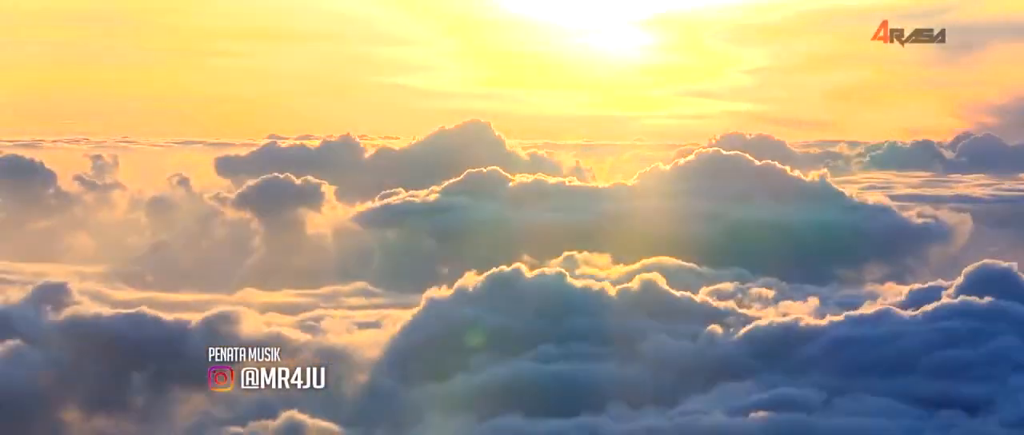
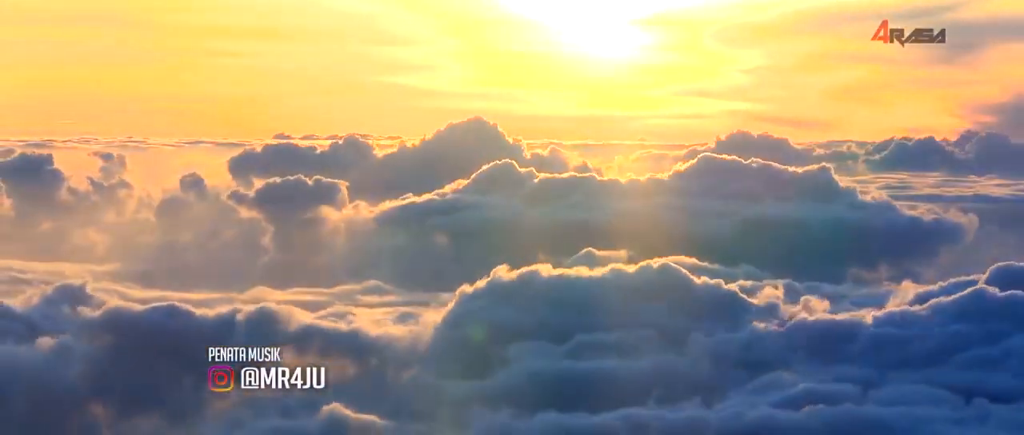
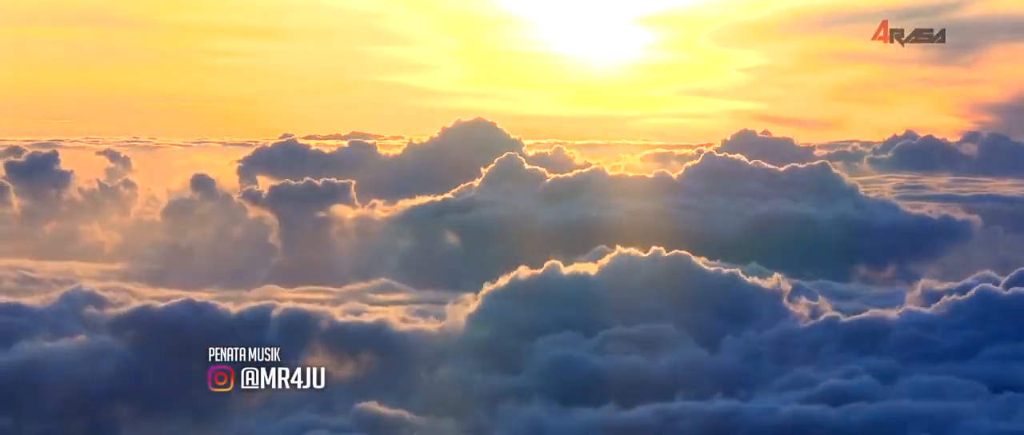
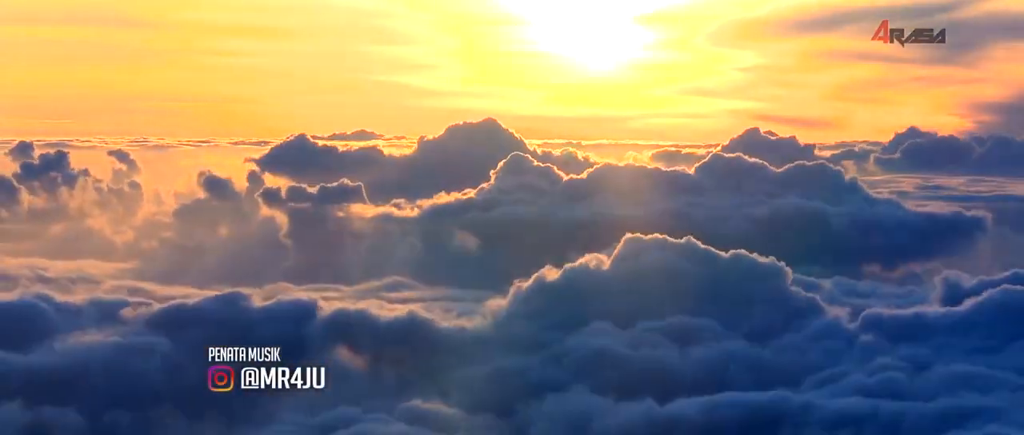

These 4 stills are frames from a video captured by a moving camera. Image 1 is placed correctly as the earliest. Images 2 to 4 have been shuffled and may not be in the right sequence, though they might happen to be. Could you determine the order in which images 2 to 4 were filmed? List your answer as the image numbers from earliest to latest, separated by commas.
2, 3, 4
